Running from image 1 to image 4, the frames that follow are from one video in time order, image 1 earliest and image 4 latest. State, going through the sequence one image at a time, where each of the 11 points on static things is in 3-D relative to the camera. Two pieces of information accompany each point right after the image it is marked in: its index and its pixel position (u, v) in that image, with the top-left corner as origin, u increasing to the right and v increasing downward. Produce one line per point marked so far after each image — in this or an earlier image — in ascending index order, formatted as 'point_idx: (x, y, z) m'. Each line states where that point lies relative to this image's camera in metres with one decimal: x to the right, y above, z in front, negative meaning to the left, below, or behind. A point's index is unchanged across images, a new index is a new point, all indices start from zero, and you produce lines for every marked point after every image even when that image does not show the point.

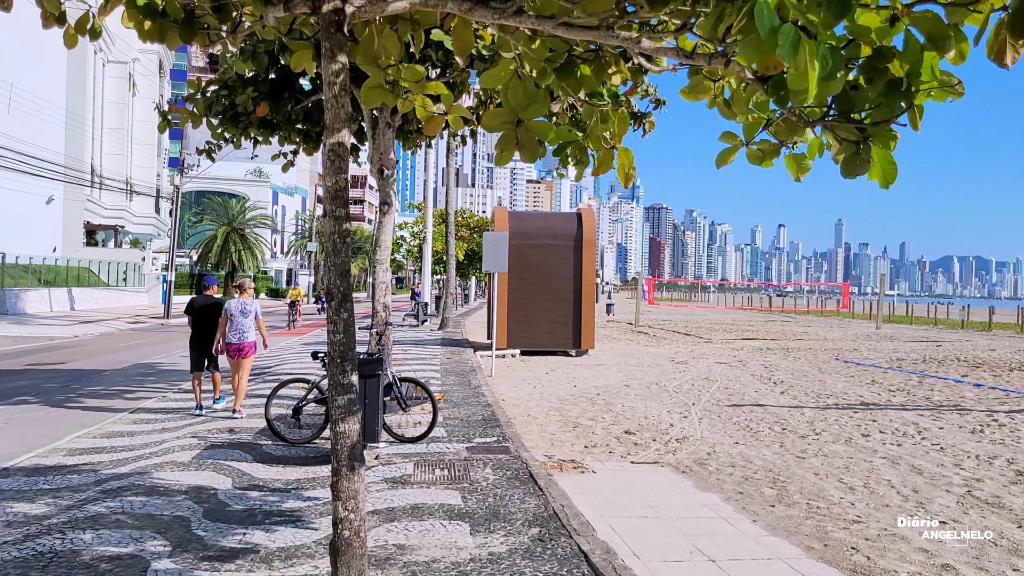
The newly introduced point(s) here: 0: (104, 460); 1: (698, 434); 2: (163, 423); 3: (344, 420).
0: (-3.1, -1.3, +7.1) m
1: (+1.8, -1.4, +8.7) m
2: (-3.4, -1.3, +9.1) m
3: (-0.7, -0.6, +4.1) m
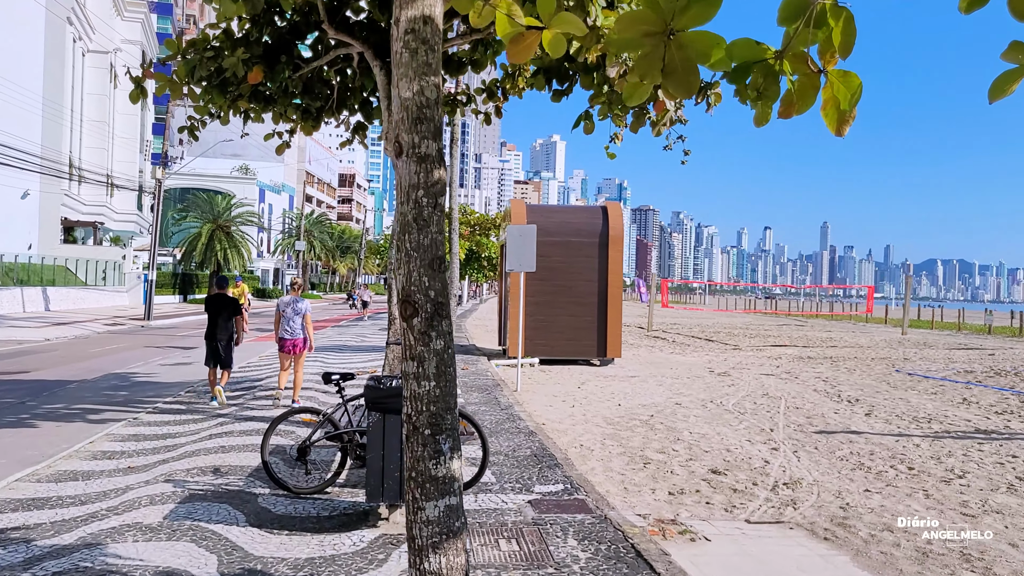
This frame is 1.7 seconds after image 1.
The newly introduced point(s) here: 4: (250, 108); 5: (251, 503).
0: (-2.7, -1.3, +5.3) m
1: (+2.2, -1.4, +6.9) m
2: (-3.0, -1.3, +7.2) m
3: (-0.2, -0.6, +2.2) m
4: (-3.1, +2.1, +10.9) m
5: (-1.6, -1.3, +5.7) m
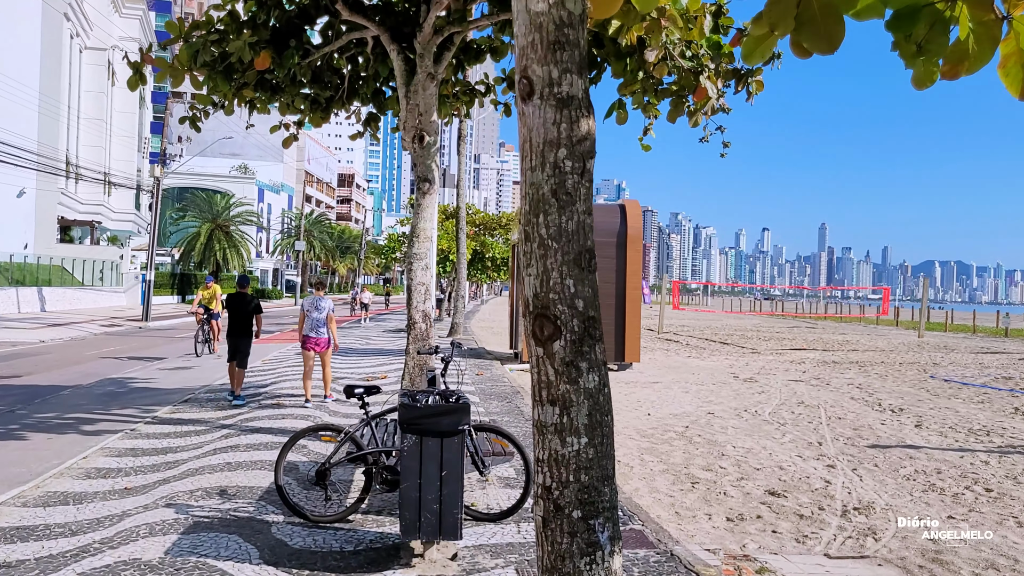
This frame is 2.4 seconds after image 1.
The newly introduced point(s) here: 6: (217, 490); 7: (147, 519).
0: (-2.4, -1.3, +4.6) m
1: (+2.5, -1.4, +6.2) m
2: (-2.7, -1.4, +6.5) m
3: (+0.1, -0.6, +1.6) m
4: (-2.8, +2.1, +10.2) m
5: (-1.3, -1.3, +5.0) m
6: (-1.9, -1.3, +6.1) m
7: (-2.1, -1.3, +5.4) m
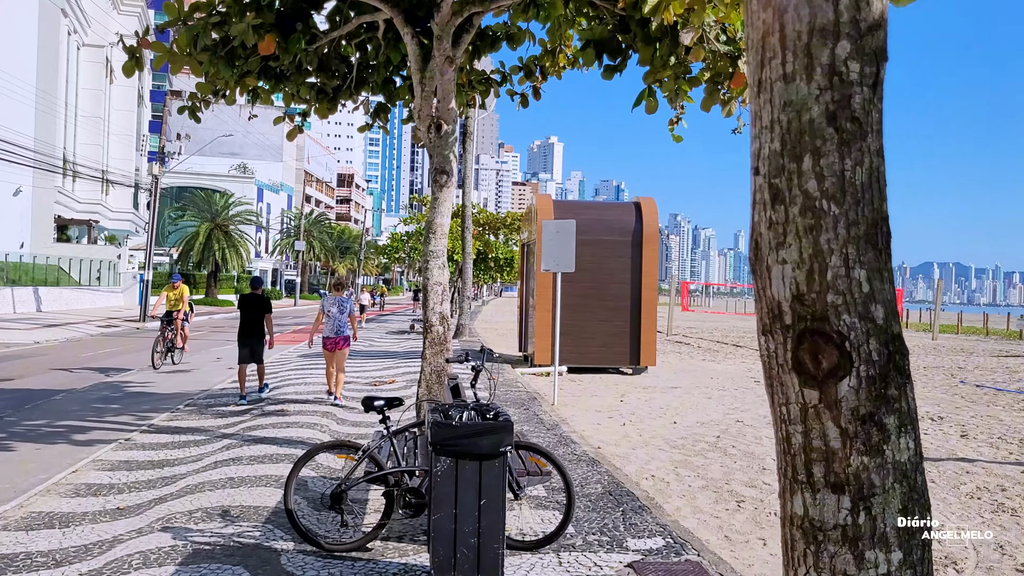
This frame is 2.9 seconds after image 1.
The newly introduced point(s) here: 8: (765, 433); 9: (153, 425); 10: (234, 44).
0: (-2.2, -1.3, +4.0) m
1: (+2.7, -1.4, +5.7) m
2: (-2.5, -1.3, +6.0) m
3: (+0.3, -0.6, +1.0) m
4: (-2.6, +2.1, +9.6) m
5: (-1.2, -1.3, +4.5) m
6: (-1.7, -1.3, +5.5) m
7: (-1.9, -1.3, +4.8) m
8: (+2.4, -1.4, +9.0) m
9: (-3.5, -1.3, +8.9) m
10: (-2.6, +2.2, +8.5) m
